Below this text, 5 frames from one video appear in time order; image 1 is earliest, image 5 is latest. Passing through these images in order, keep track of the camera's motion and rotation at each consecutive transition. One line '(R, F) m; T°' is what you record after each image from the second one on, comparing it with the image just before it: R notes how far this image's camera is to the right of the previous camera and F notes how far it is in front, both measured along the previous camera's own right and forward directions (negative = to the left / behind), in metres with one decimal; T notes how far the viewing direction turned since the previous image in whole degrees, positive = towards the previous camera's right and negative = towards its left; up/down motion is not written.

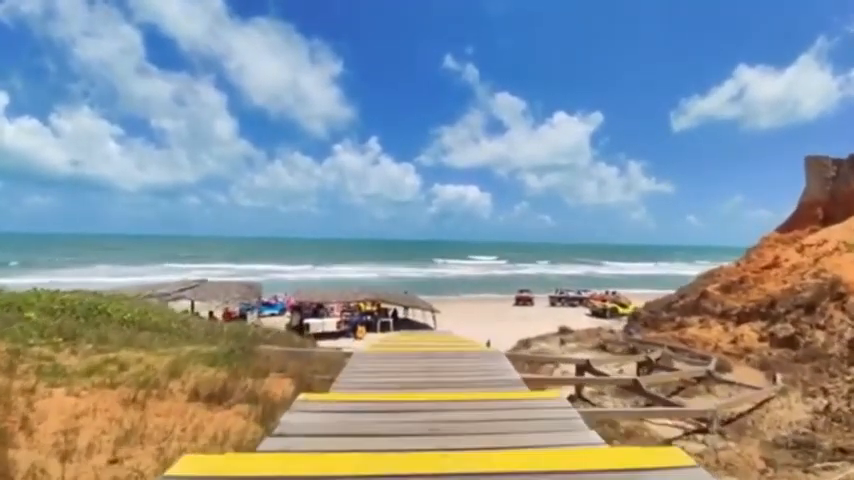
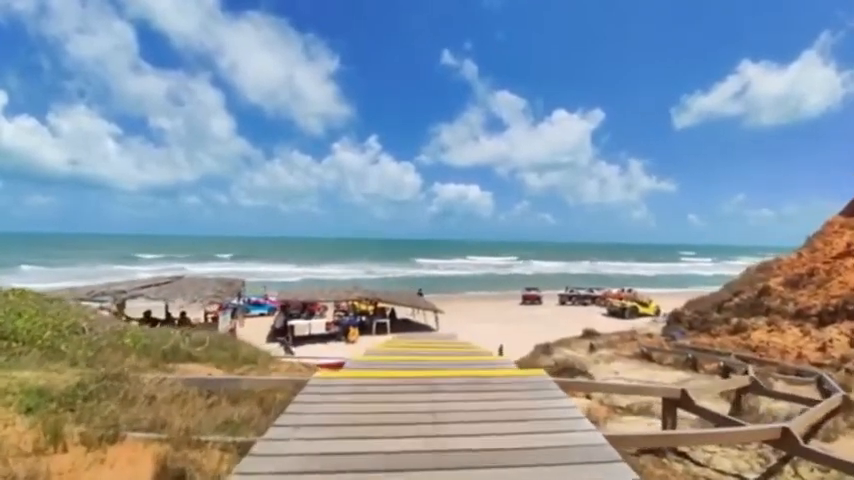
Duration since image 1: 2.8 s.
(0.0, +3.4) m; 0°
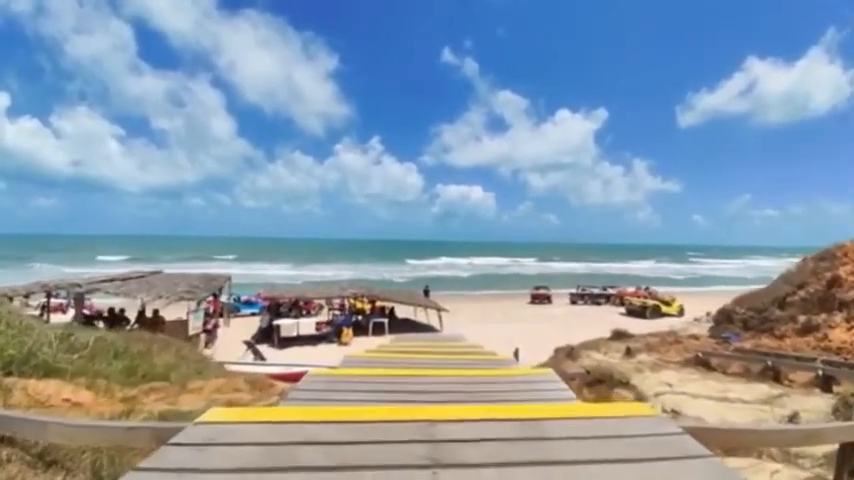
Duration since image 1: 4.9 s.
(0.0, +2.7) m; 0°
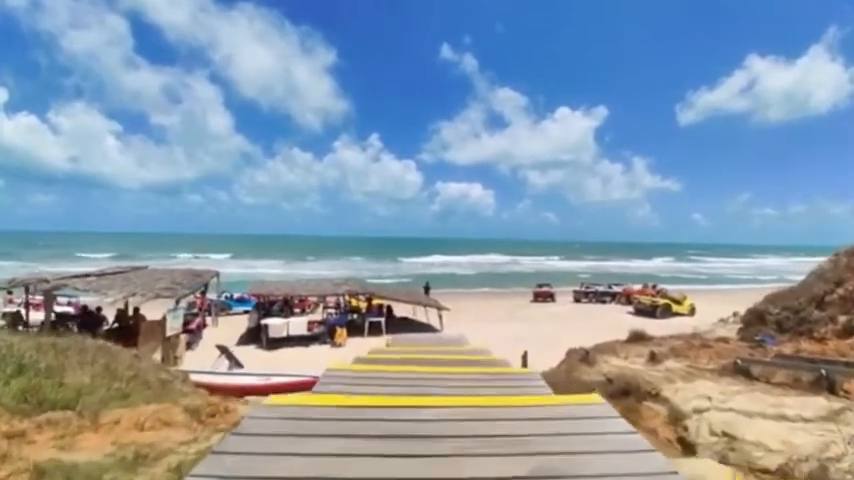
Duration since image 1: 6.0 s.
(0.0, +1.5) m; 0°
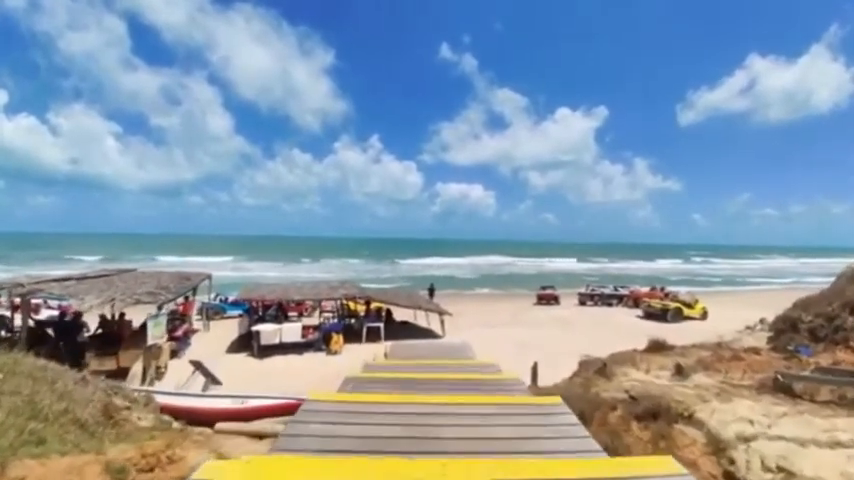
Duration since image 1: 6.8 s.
(0.0, +1.1) m; 0°
